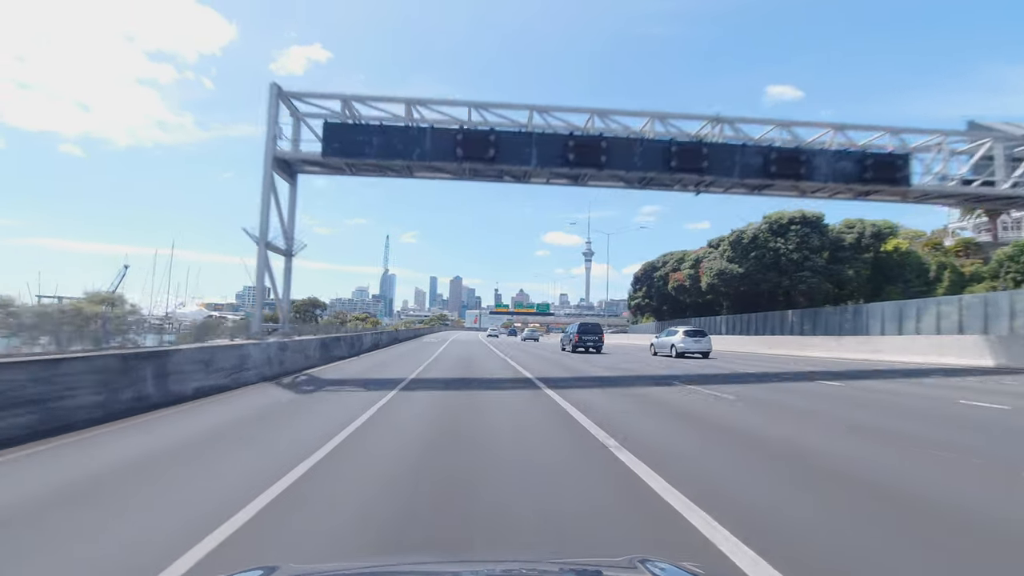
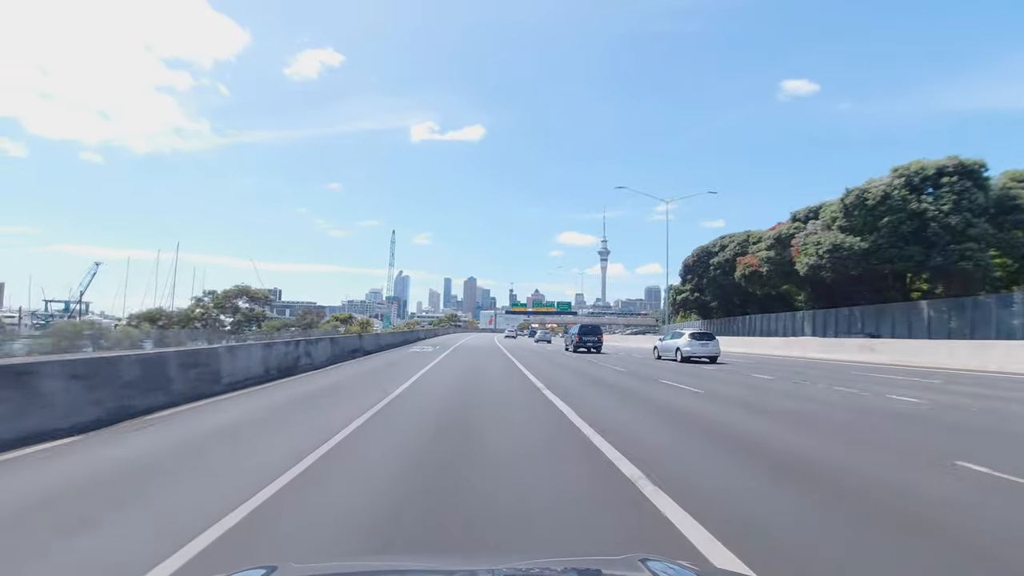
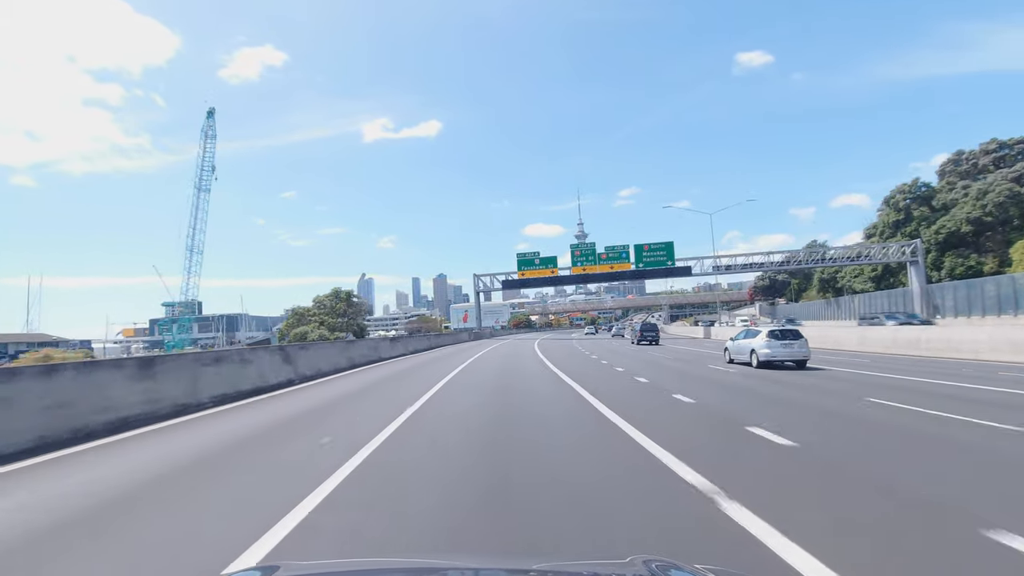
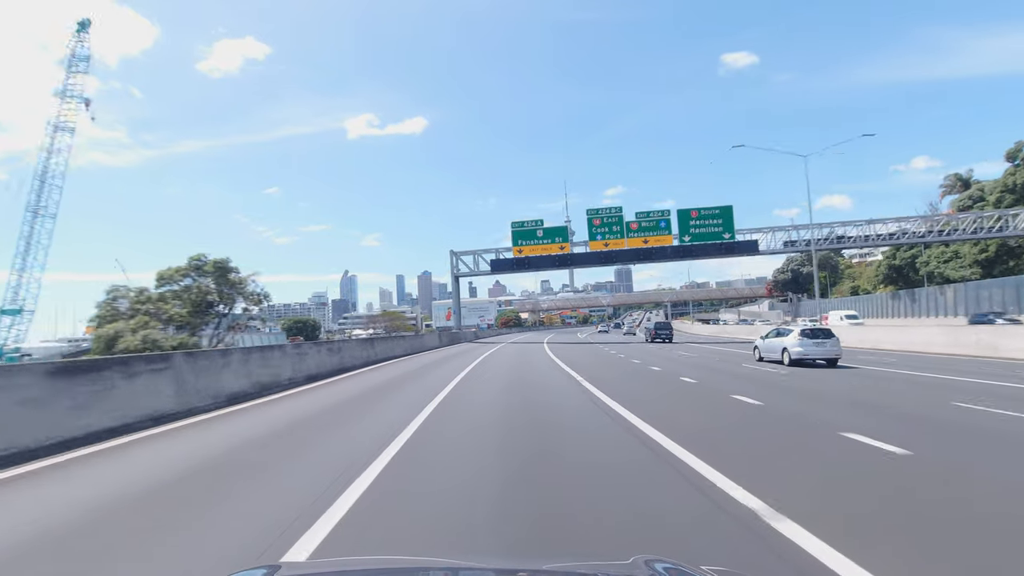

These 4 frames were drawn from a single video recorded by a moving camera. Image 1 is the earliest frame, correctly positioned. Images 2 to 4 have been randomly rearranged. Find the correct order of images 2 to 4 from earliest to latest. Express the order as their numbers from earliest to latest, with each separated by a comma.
2, 3, 4
